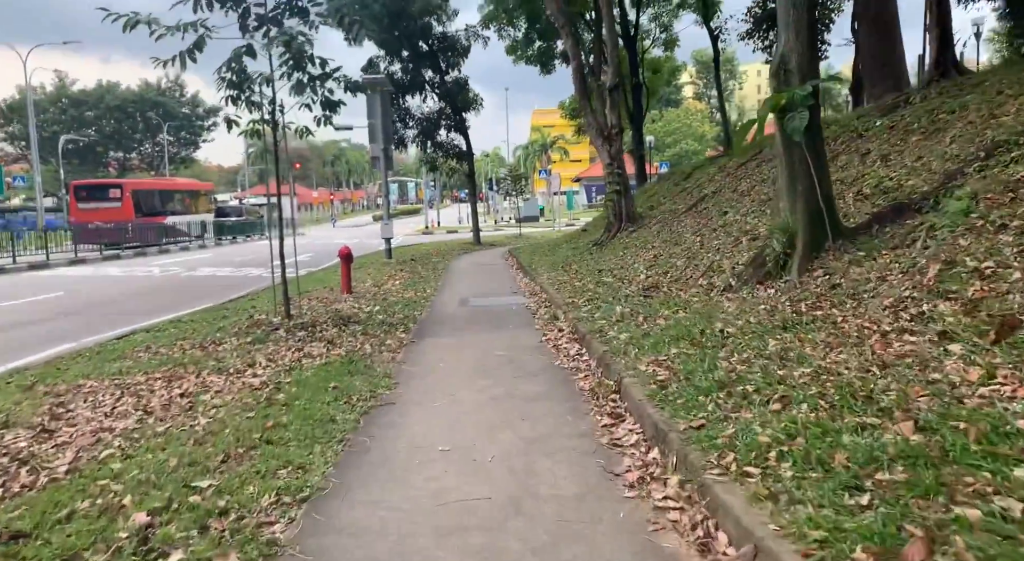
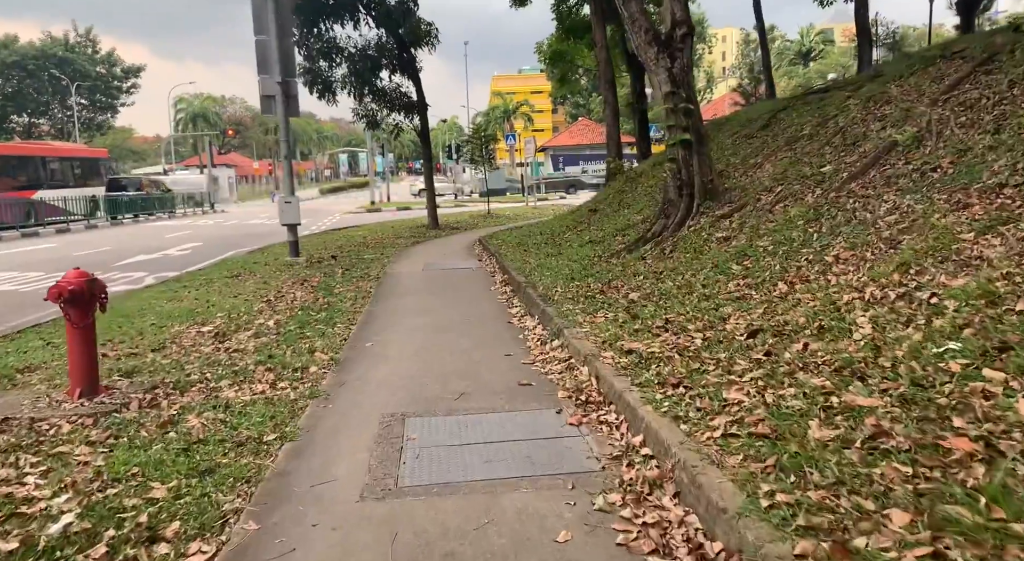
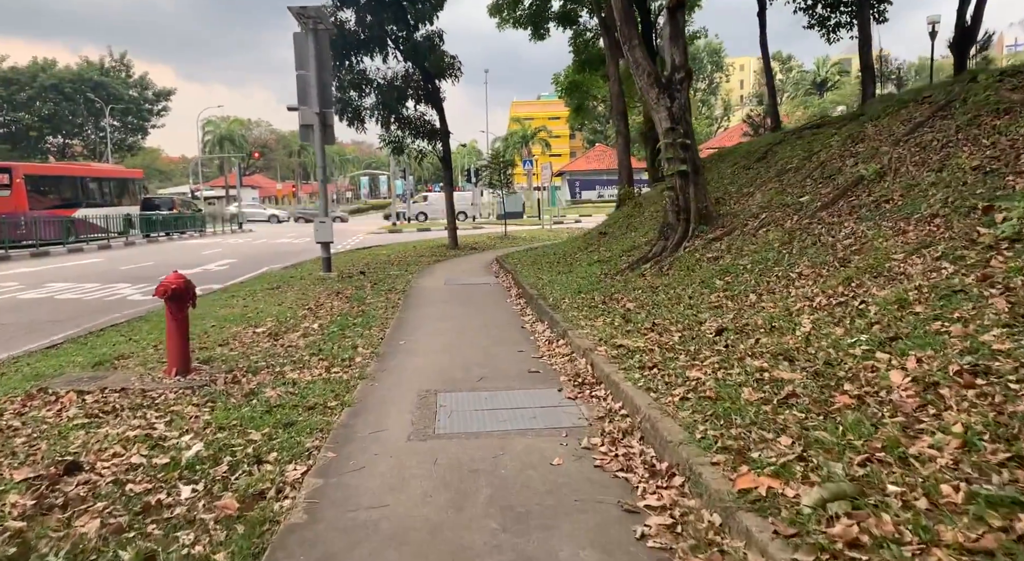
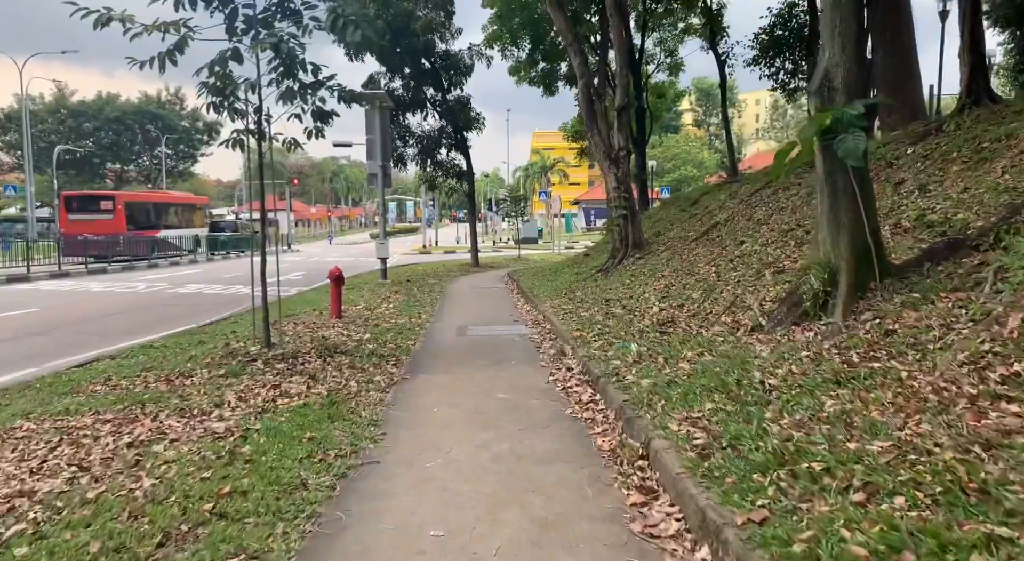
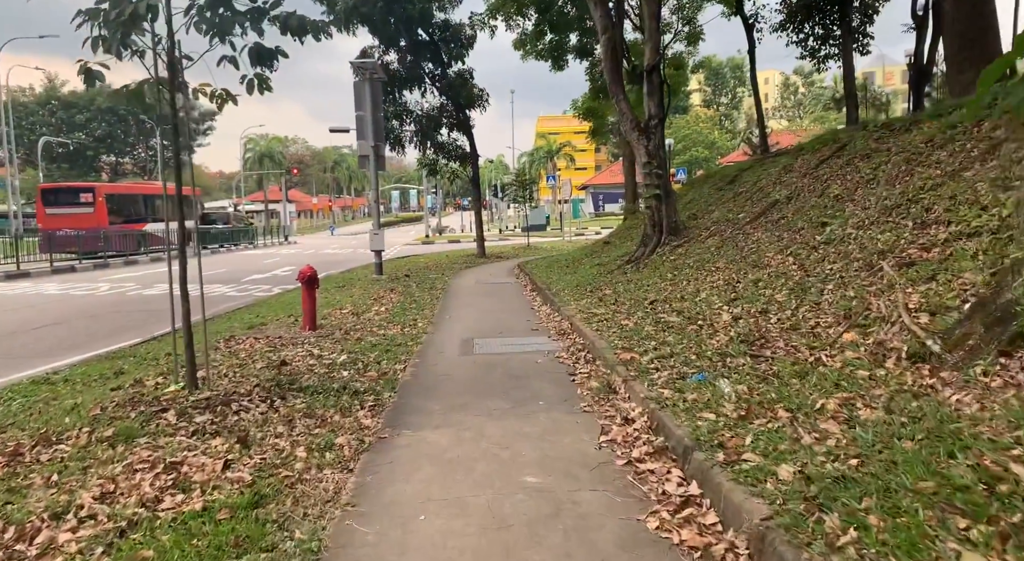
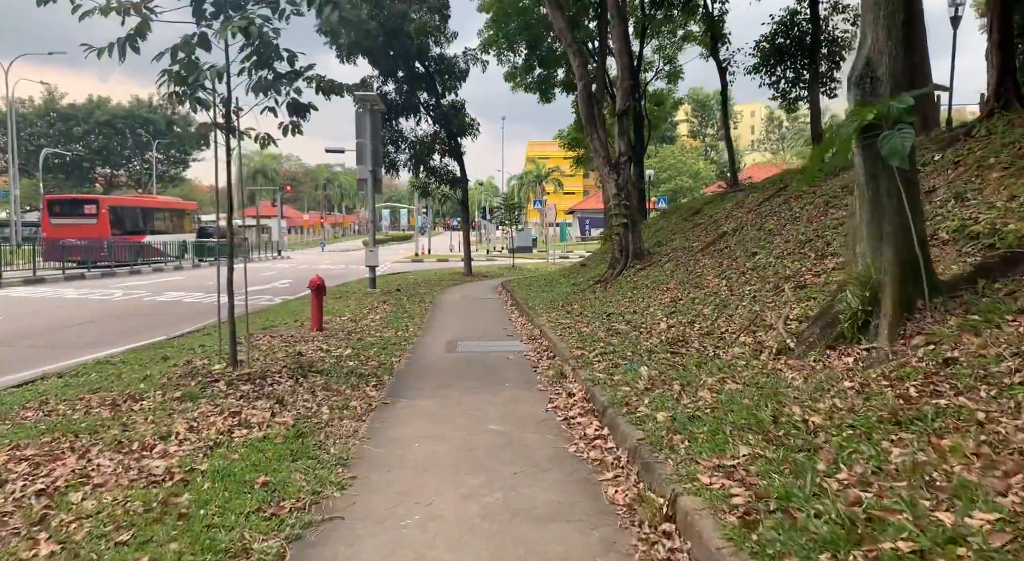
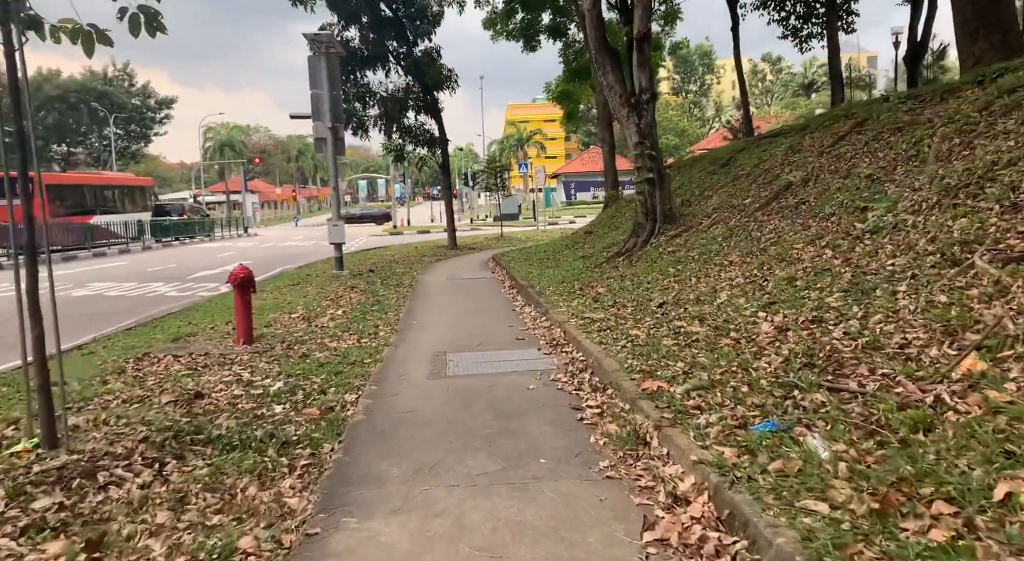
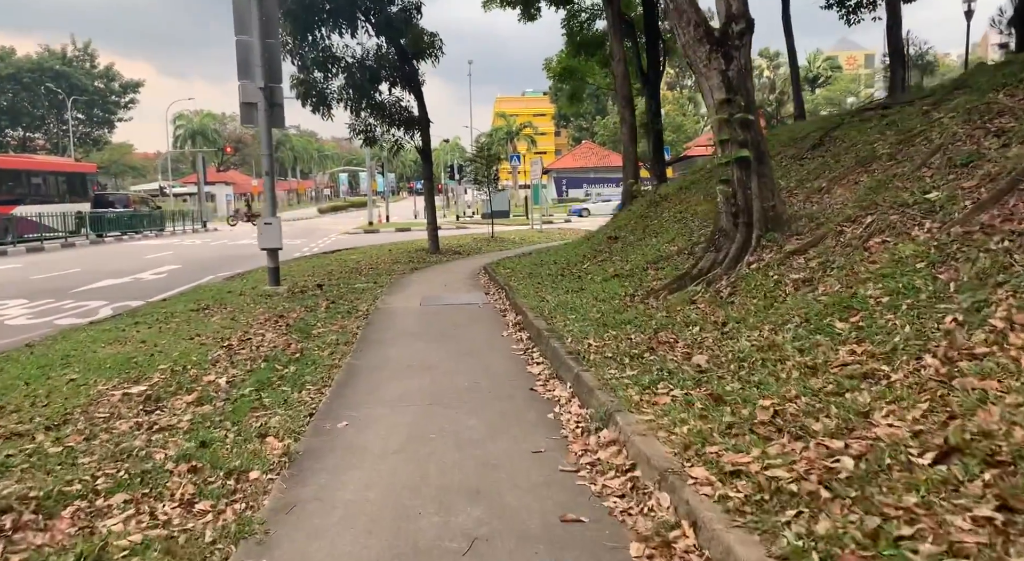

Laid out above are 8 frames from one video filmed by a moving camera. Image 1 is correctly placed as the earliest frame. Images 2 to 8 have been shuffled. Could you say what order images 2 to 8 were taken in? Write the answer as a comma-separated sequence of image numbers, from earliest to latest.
4, 6, 5, 7, 3, 2, 8
